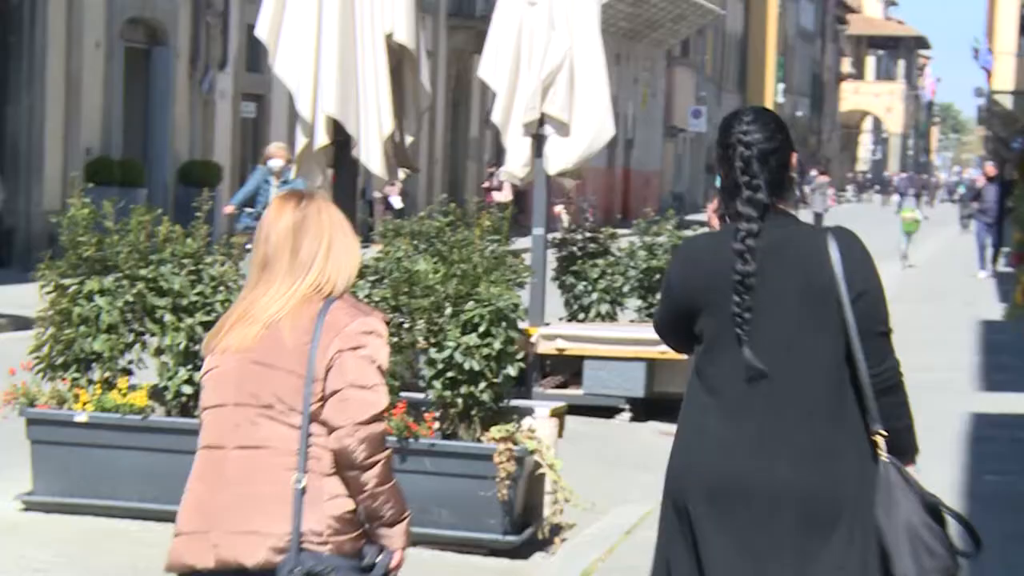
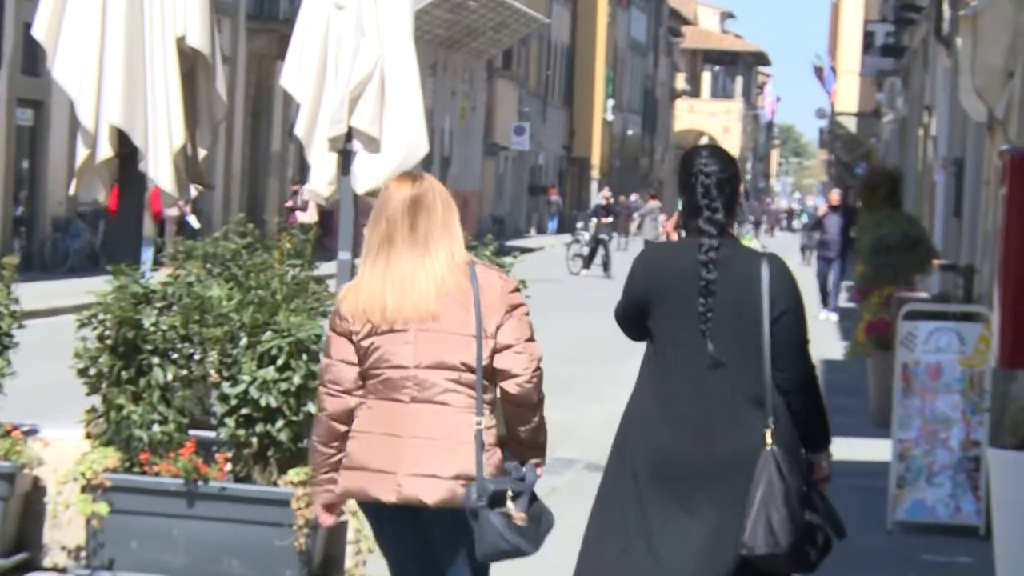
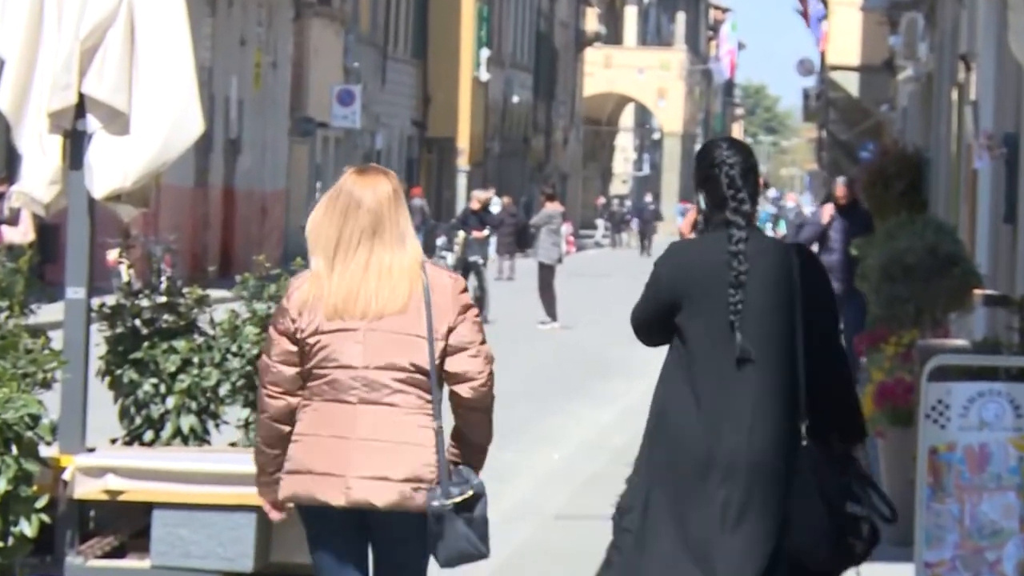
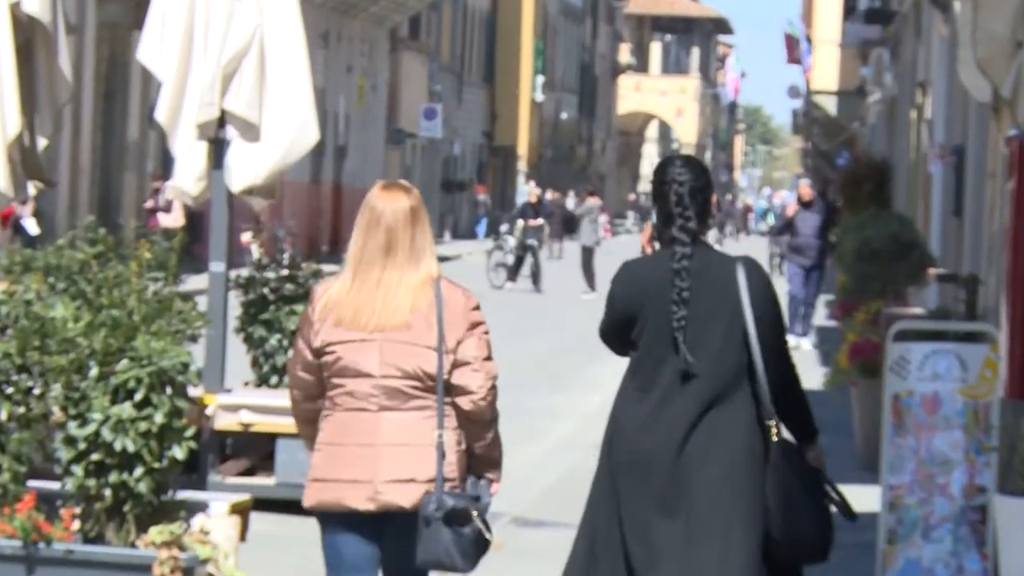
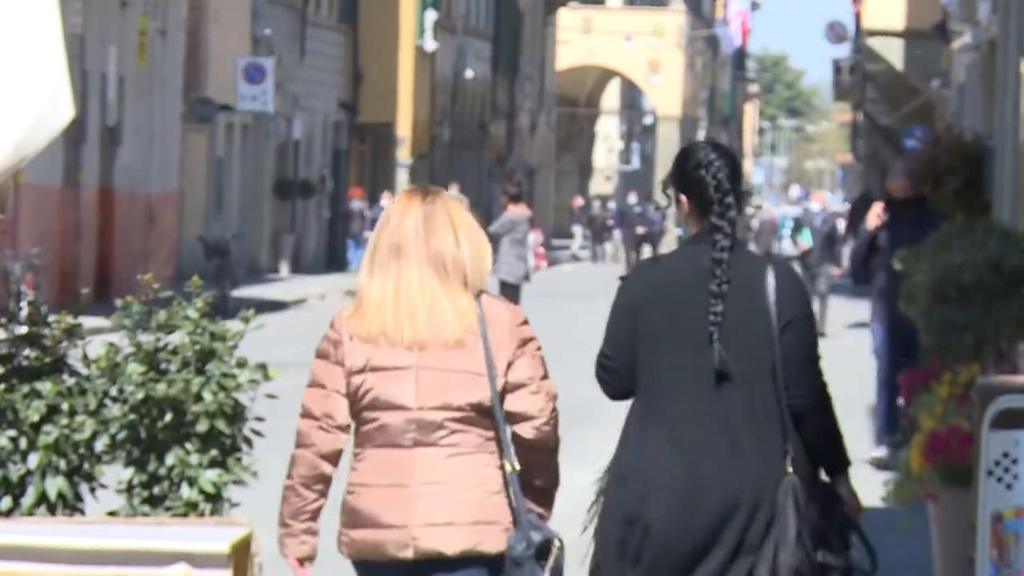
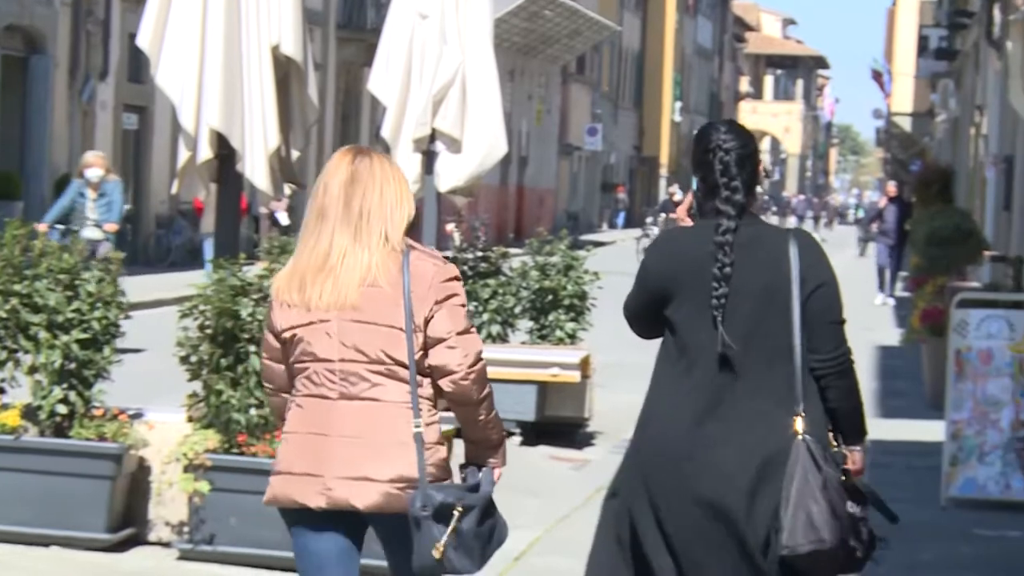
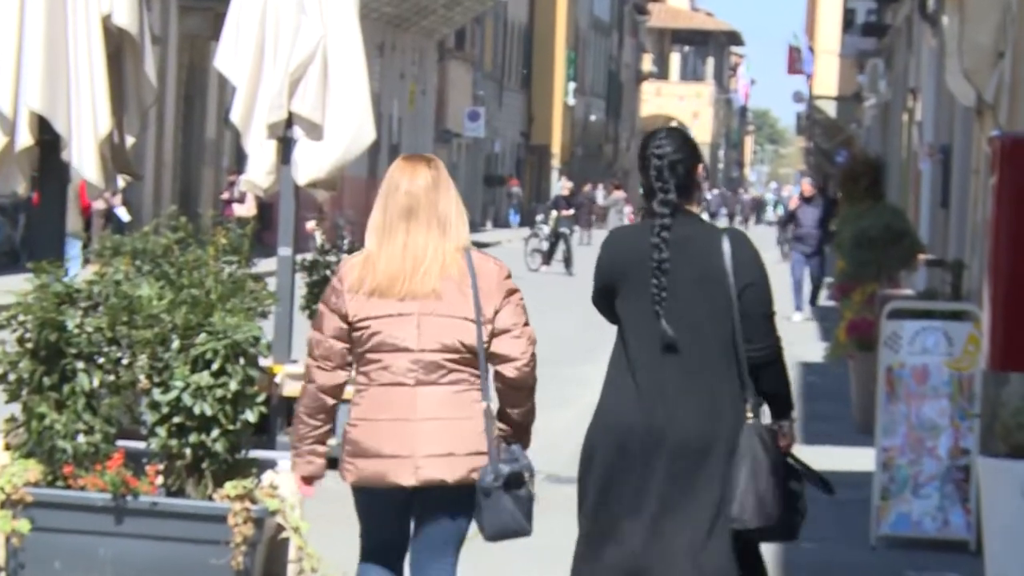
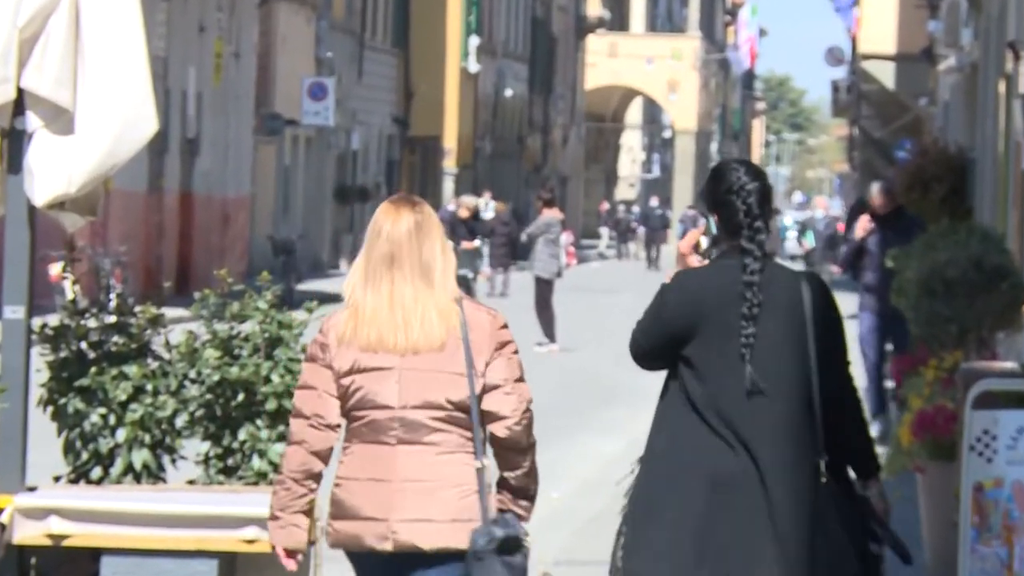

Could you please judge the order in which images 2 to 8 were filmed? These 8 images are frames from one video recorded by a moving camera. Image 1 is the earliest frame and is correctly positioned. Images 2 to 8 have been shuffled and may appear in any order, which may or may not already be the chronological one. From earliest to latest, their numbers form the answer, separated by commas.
6, 2, 7, 4, 3, 8, 5
